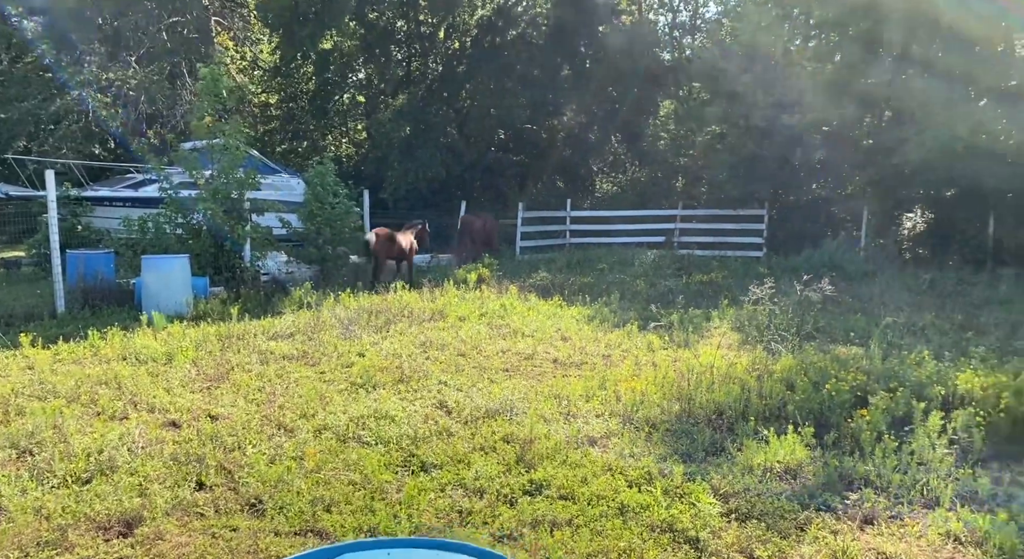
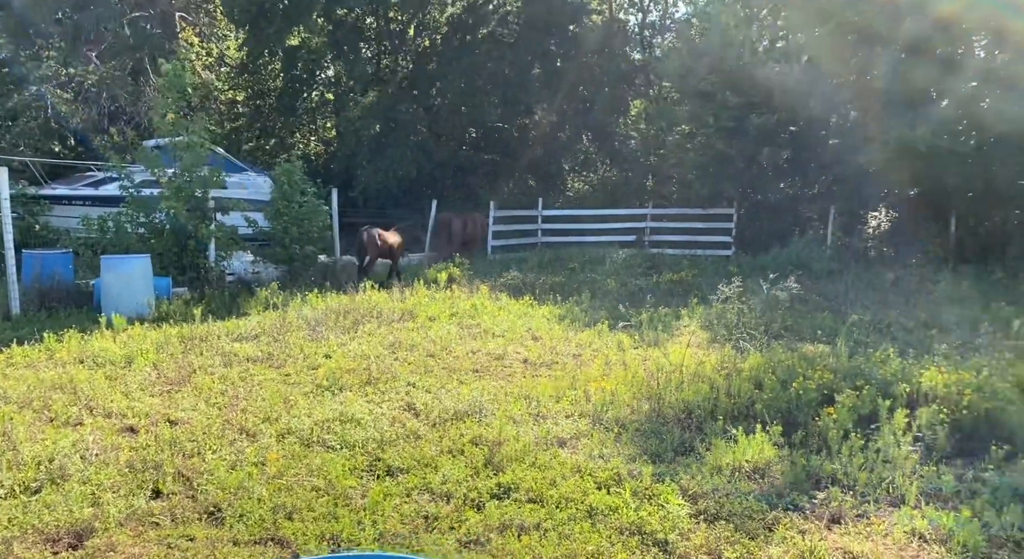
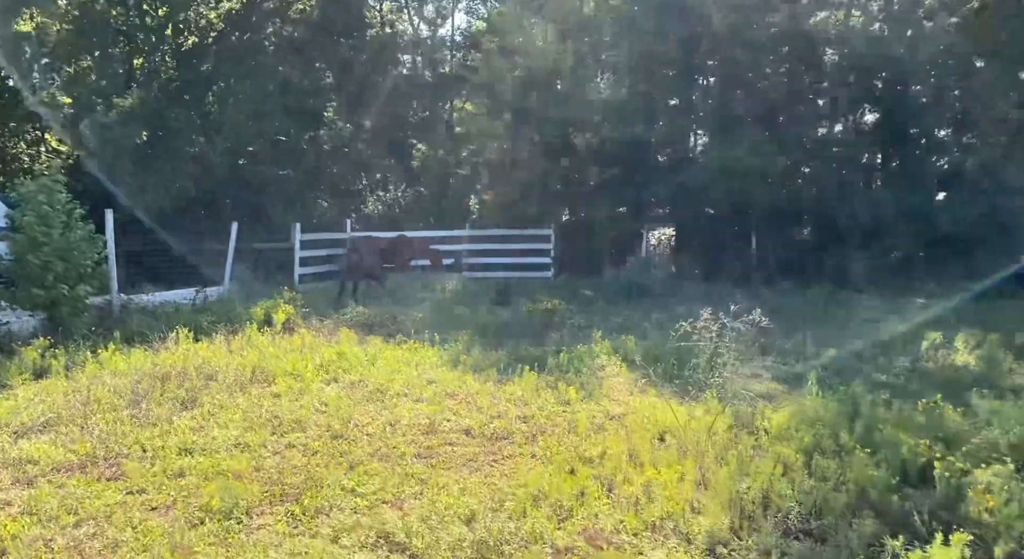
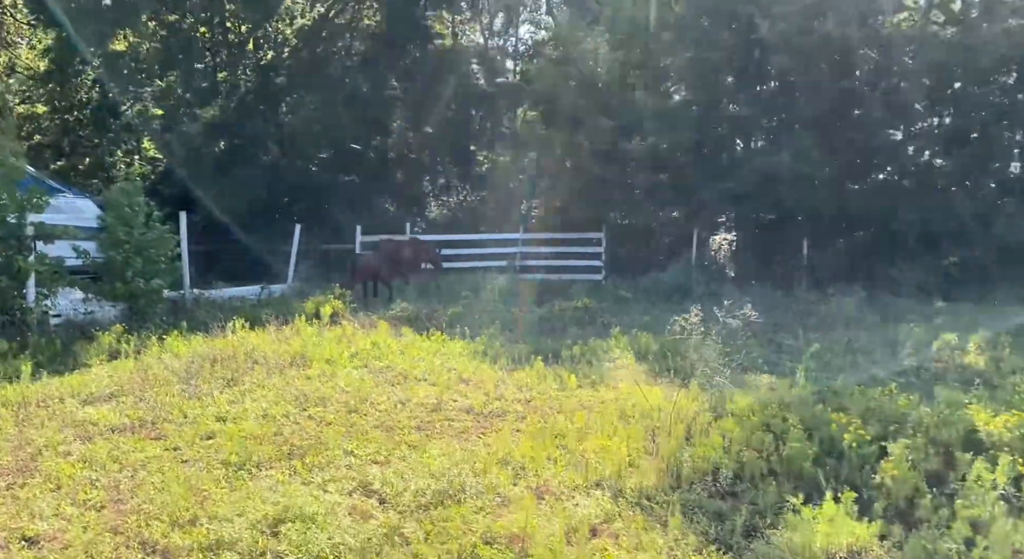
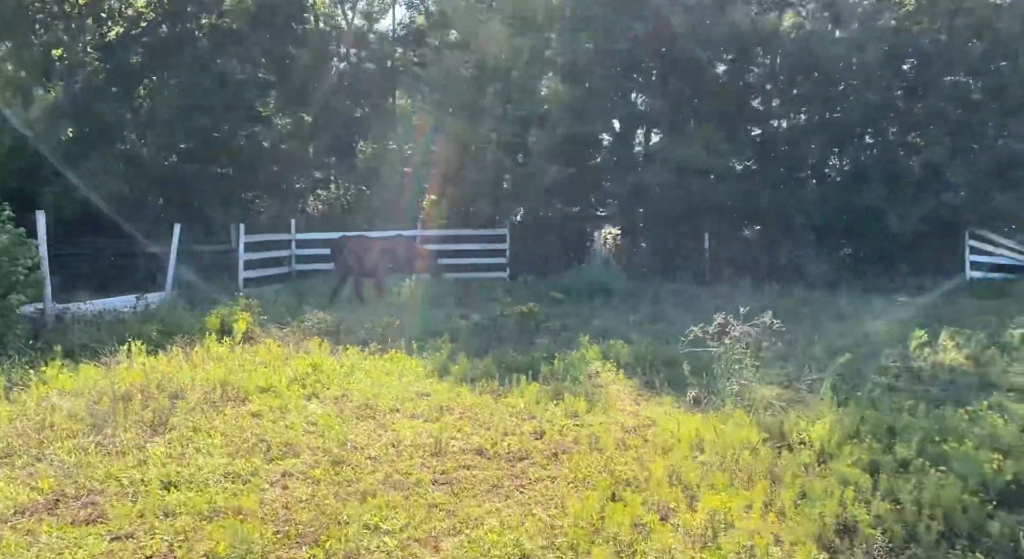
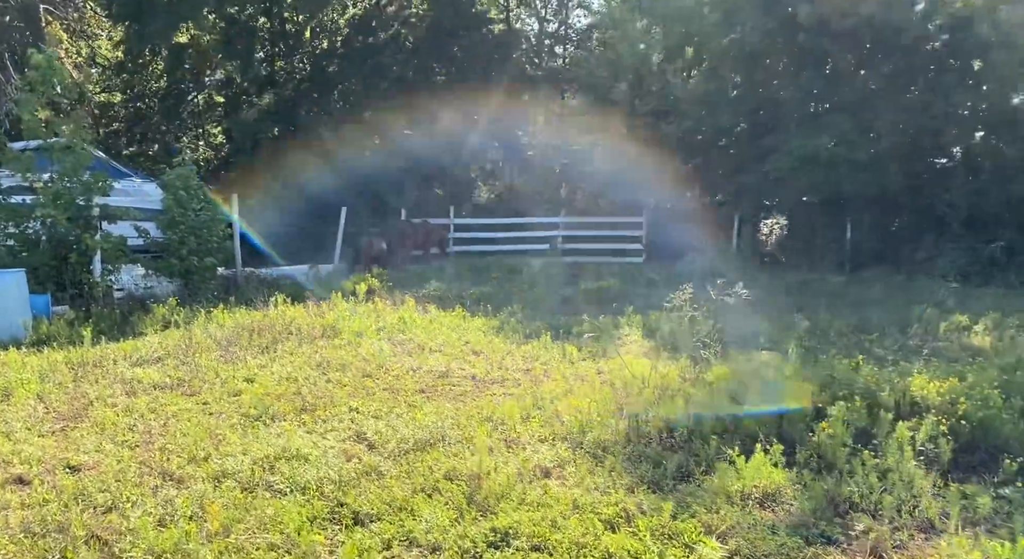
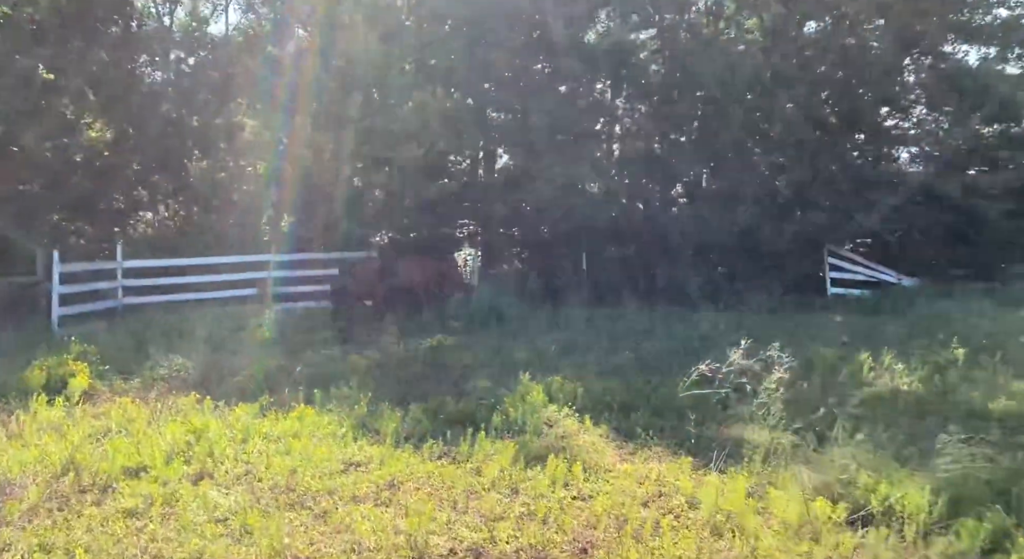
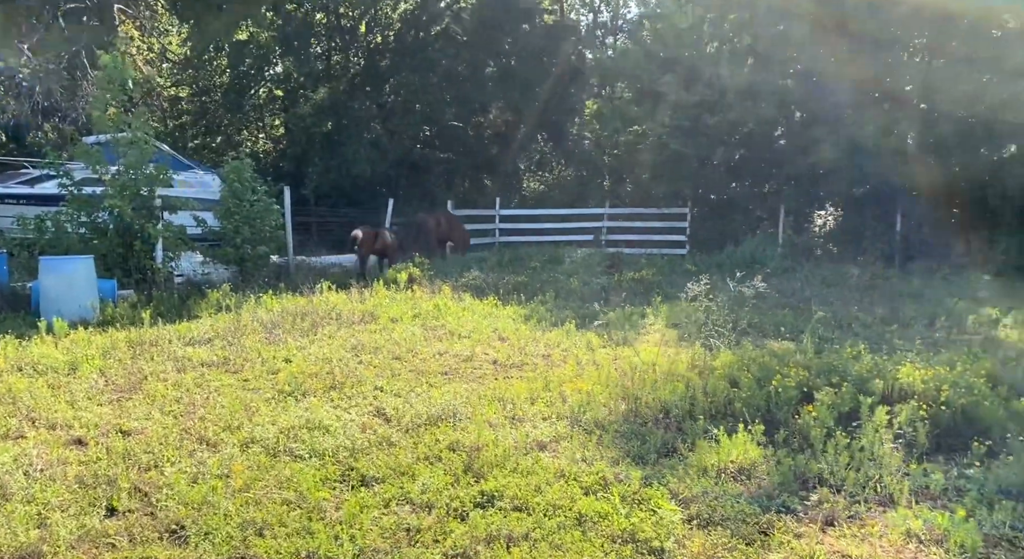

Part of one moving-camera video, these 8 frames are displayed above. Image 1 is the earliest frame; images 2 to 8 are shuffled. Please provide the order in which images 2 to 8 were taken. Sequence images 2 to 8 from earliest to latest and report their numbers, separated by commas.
2, 8, 6, 4, 3, 5, 7
